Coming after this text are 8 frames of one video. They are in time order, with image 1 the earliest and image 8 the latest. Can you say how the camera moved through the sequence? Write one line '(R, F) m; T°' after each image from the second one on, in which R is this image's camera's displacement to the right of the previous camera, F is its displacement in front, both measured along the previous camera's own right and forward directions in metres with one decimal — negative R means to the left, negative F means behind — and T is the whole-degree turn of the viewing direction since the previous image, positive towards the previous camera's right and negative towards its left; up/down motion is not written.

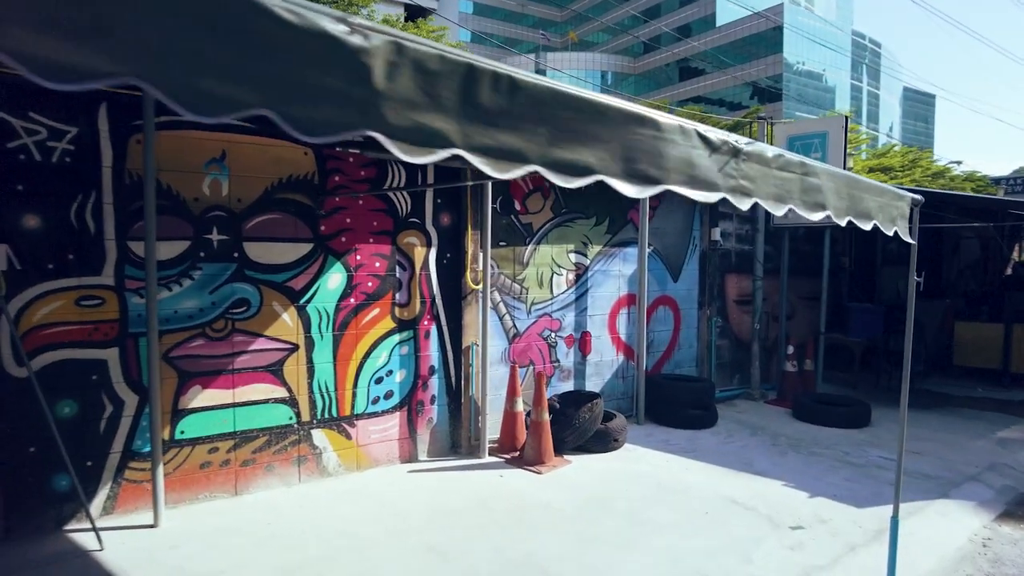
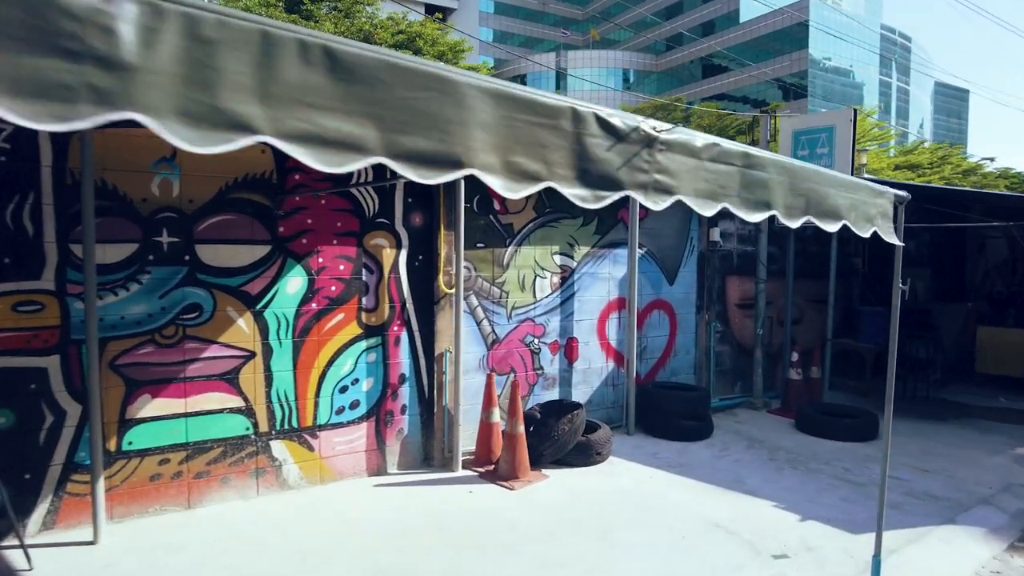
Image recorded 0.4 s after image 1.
(+0.4, +0.3) m; -2°
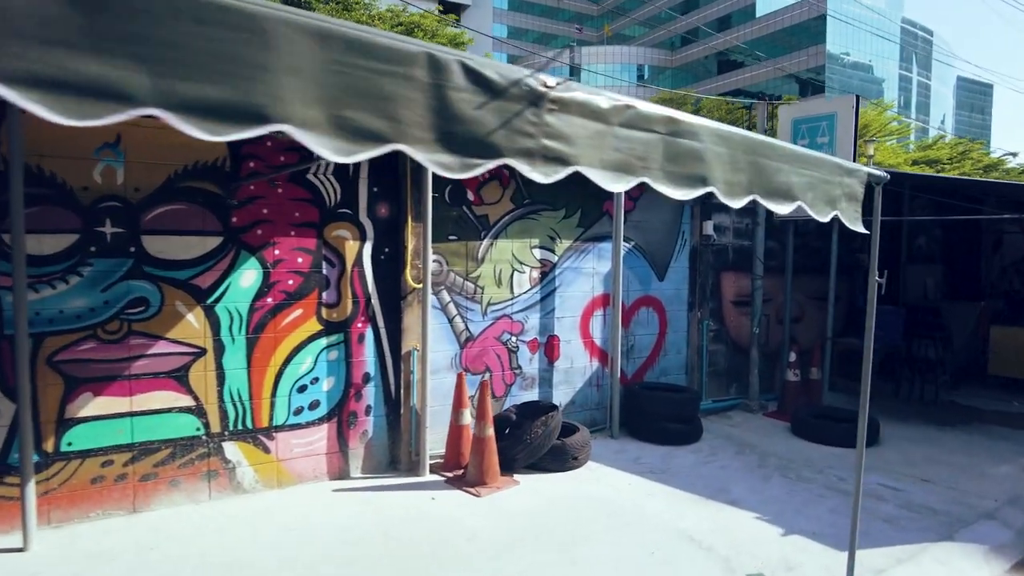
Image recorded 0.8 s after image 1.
(+0.4, +0.3) m; -1°
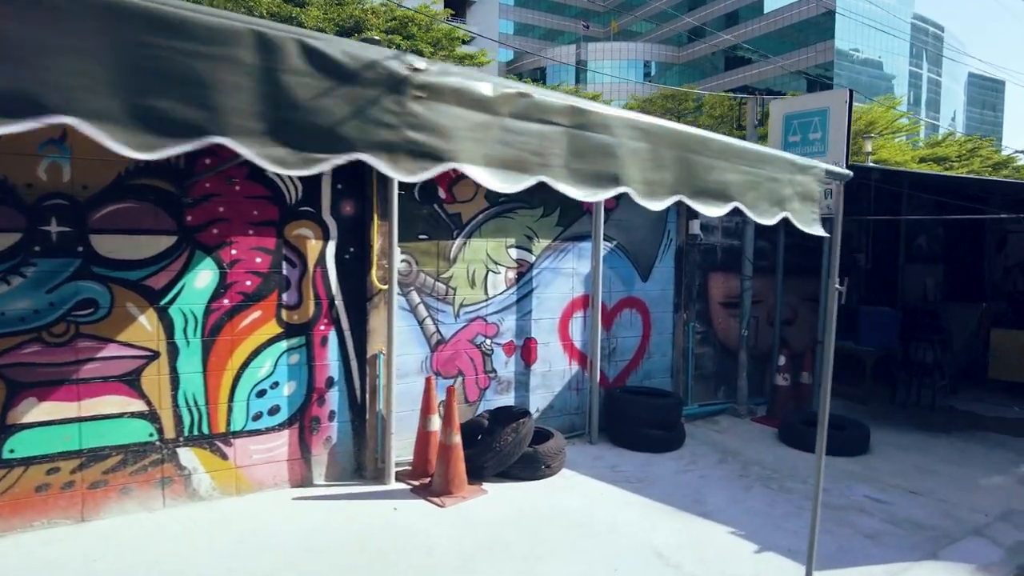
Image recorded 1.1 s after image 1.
(+0.3, +0.2) m; -1°
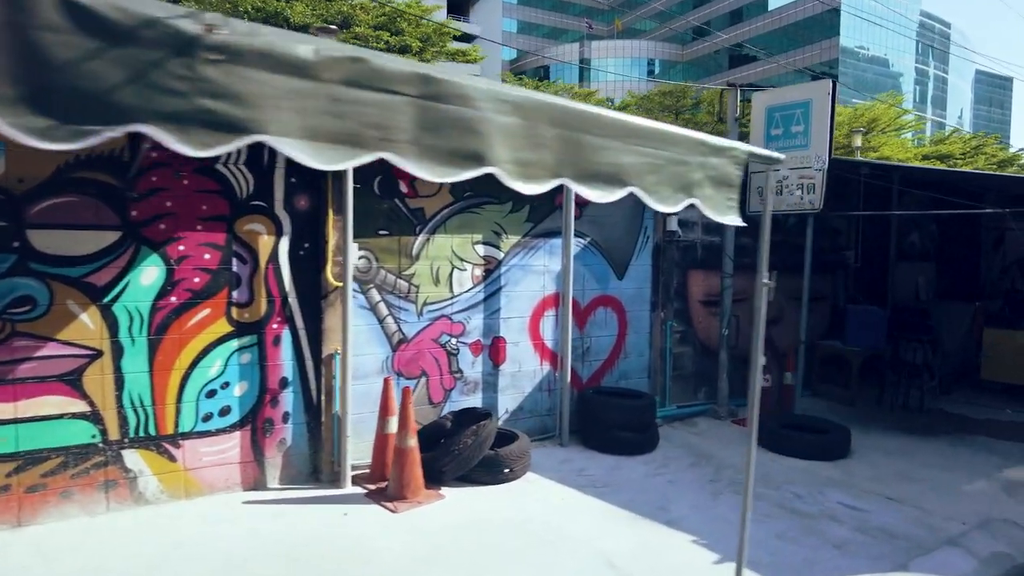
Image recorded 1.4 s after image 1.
(+0.4, +0.2) m; -1°
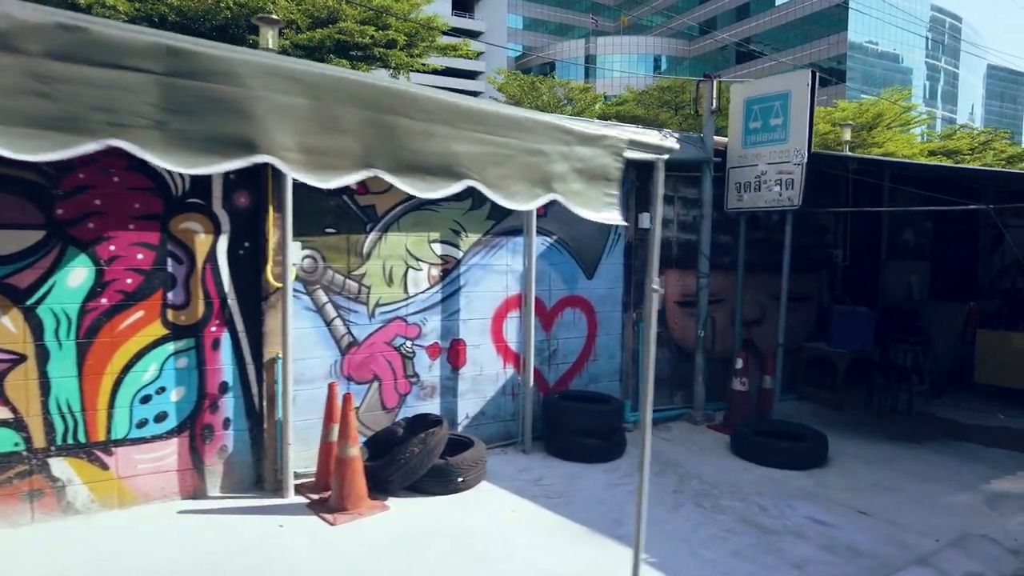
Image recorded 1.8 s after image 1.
(+0.5, +0.2) m; -1°
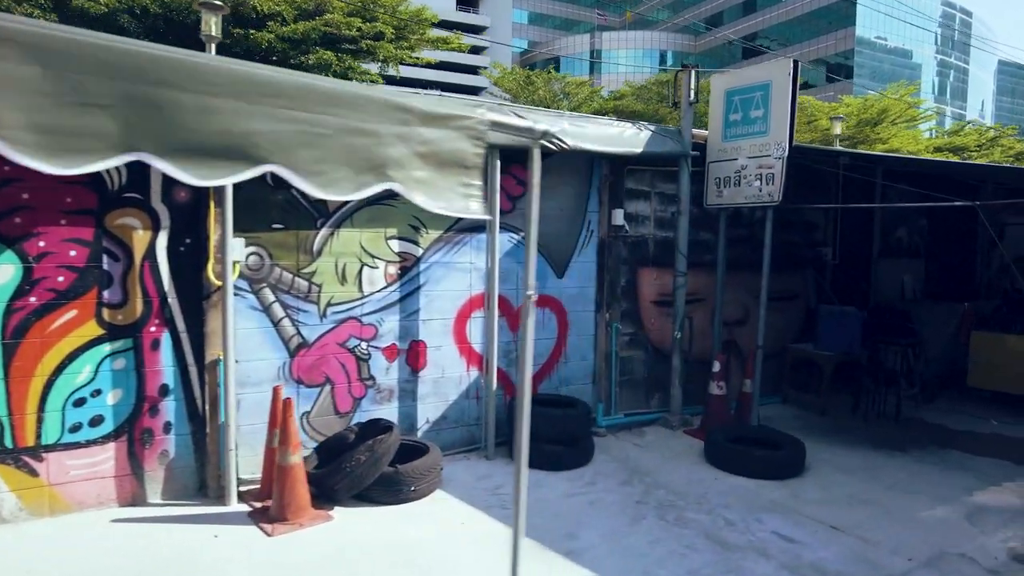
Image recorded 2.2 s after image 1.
(+0.4, +0.3) m; -1°
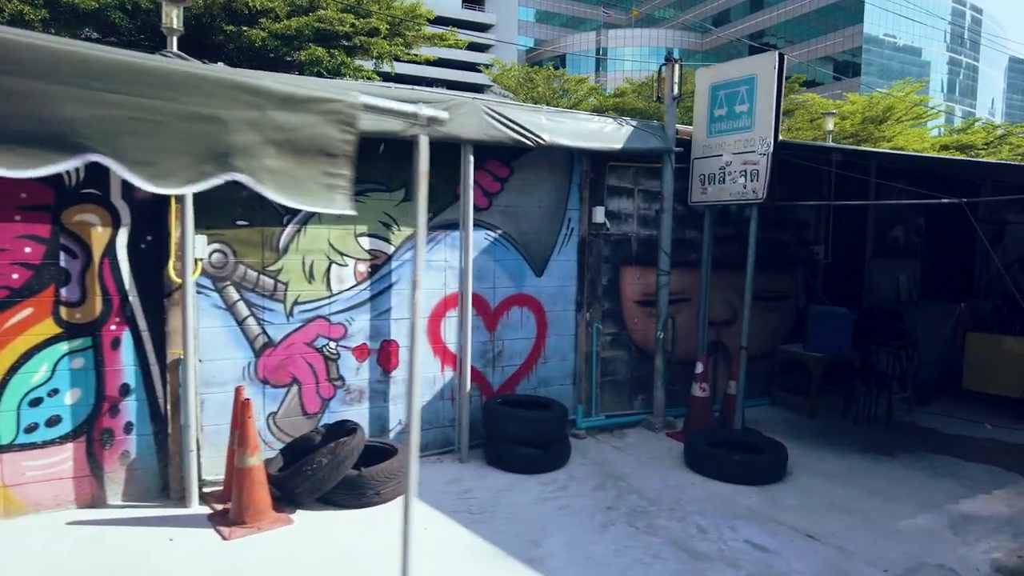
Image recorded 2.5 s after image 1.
(+0.3, +0.1) m; -1°
